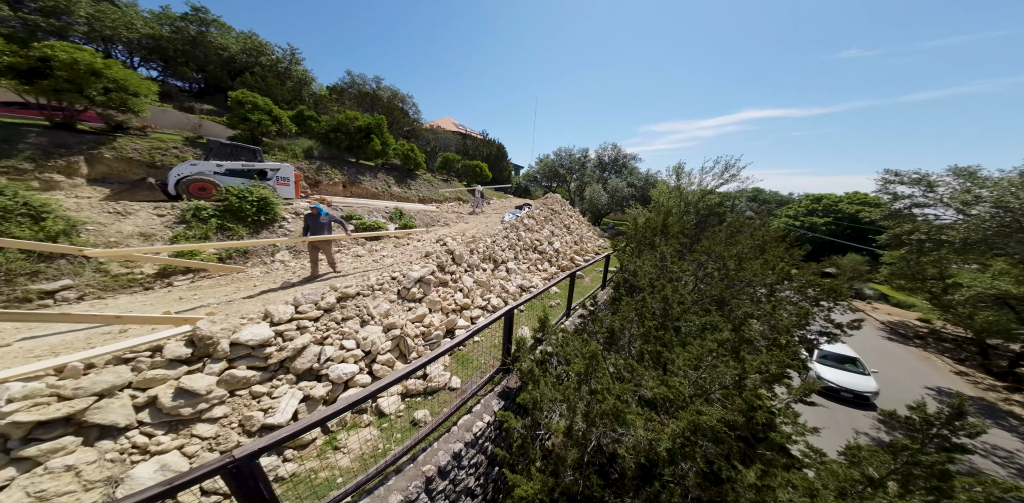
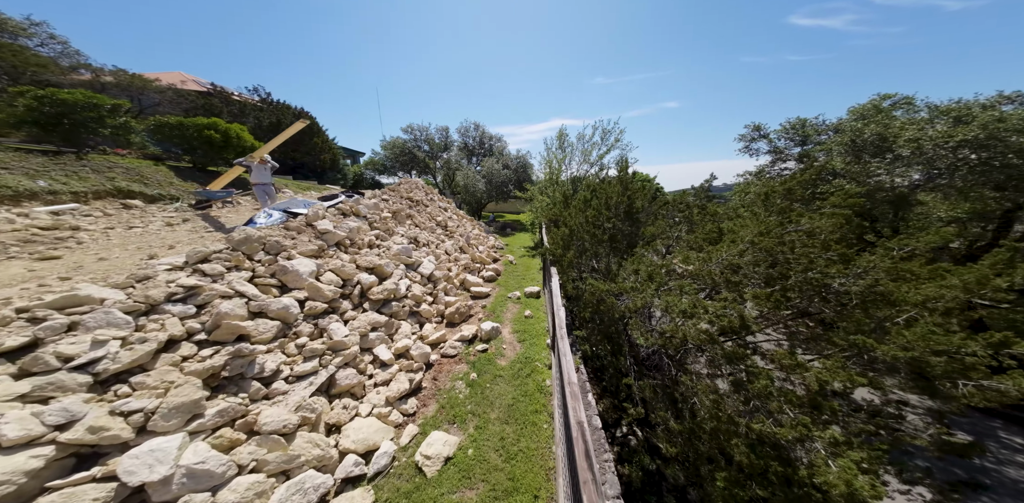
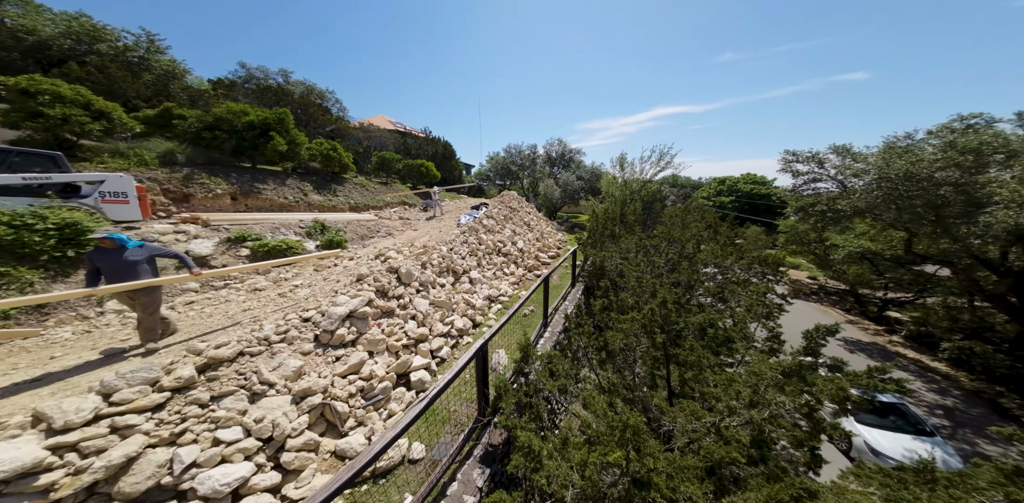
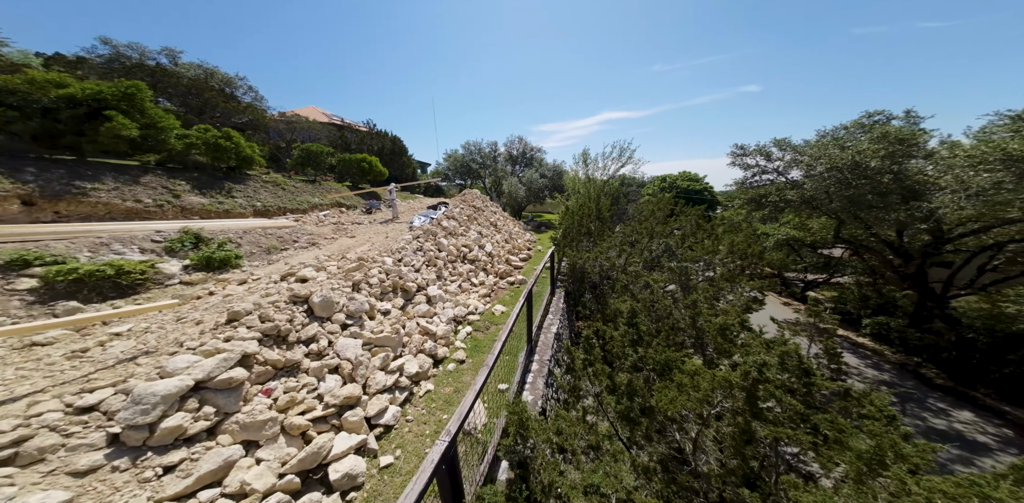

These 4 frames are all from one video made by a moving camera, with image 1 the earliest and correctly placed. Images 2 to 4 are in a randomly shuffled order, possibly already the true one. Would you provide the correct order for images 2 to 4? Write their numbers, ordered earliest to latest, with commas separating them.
3, 4, 2
